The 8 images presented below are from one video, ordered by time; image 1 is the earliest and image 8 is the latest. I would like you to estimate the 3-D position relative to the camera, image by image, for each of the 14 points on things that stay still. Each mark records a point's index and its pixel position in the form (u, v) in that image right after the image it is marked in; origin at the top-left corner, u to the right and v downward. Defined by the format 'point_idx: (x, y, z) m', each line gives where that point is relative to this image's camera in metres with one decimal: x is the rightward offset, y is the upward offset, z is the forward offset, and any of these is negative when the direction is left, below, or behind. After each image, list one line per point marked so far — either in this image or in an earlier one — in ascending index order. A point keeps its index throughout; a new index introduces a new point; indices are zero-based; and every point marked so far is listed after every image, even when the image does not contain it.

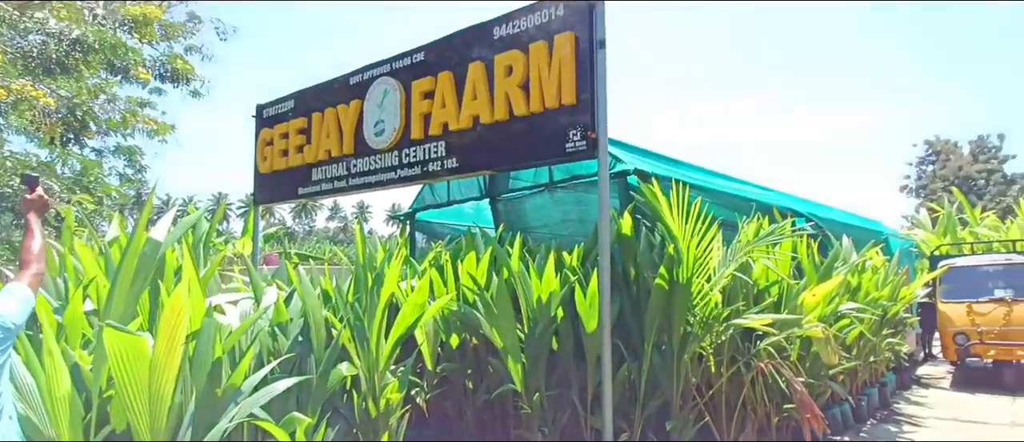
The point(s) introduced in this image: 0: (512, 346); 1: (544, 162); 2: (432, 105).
0: (0.0, -1.1, +4.6) m
1: (+0.3, +0.6, +4.8) m
2: (-0.8, +1.2, +5.7) m
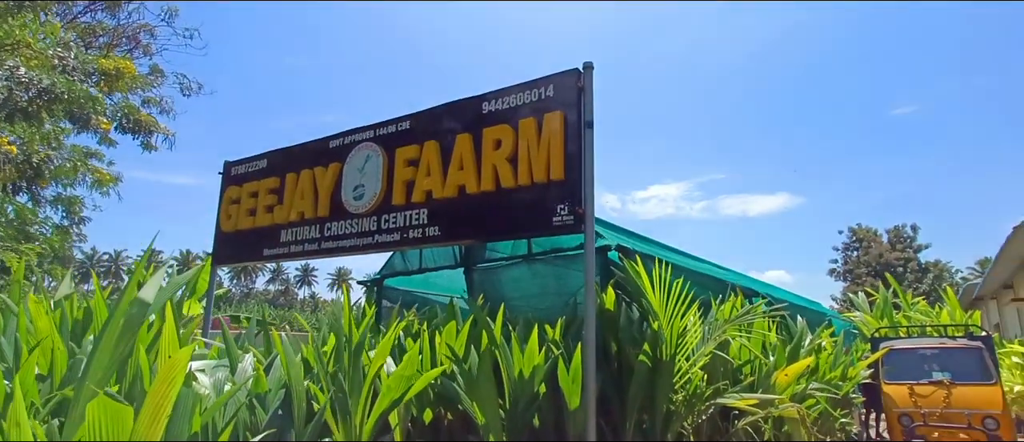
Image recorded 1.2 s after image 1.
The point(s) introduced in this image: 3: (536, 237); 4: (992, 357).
0: (-0.2, -1.7, +4.4) m
1: (+0.2, -0.1, +4.9) m
2: (-1.0, +0.5, +5.8) m
3: (+0.2, -0.2, +4.9) m
4: (+8.5, -2.4, +9.7) m
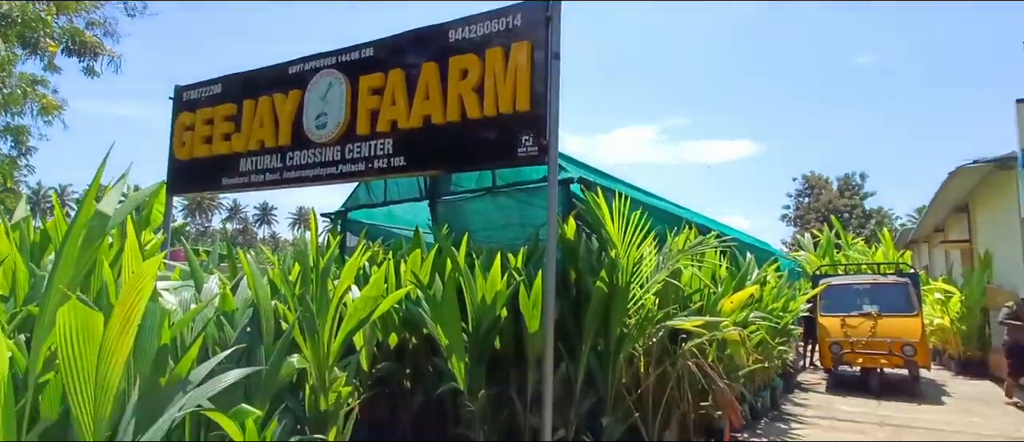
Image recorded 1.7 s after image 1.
0: (-0.5, -1.1, +4.7) m
1: (-0.2, +0.5, +5.0) m
2: (-1.4, +1.3, +5.7) m
3: (-0.1, +0.5, +5.0) m
4: (+7.8, -1.4, +10.5) m
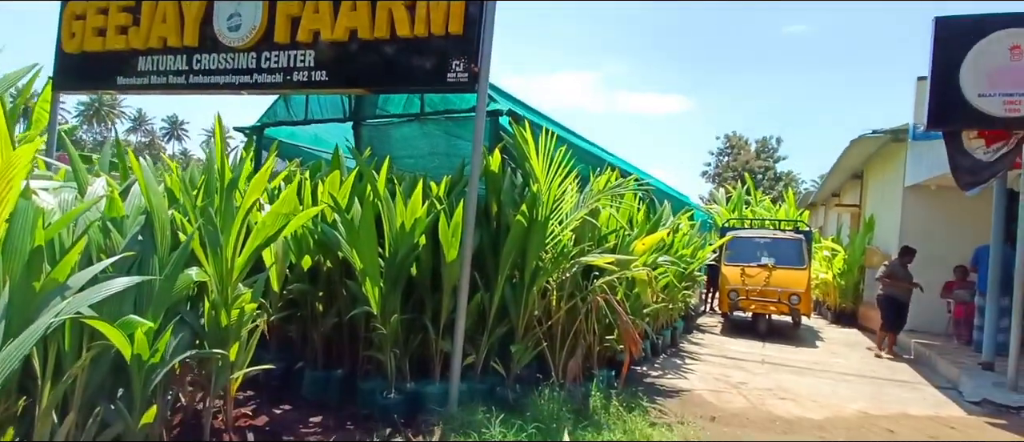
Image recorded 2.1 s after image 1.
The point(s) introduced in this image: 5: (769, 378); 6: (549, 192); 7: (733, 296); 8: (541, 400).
0: (-1.2, -0.4, +4.6) m
1: (-0.8, +1.2, +4.8) m
2: (-2.1, +2.1, +5.3) m
3: (-0.7, +1.1, +4.8) m
4: (+6.3, -0.5, +11.5) m
5: (+3.5, -2.1, +7.3) m
6: (+0.3, +0.3, +4.8) m
7: (+4.4, -1.5, +10.6) m
8: (+0.2, -1.6, +4.7) m
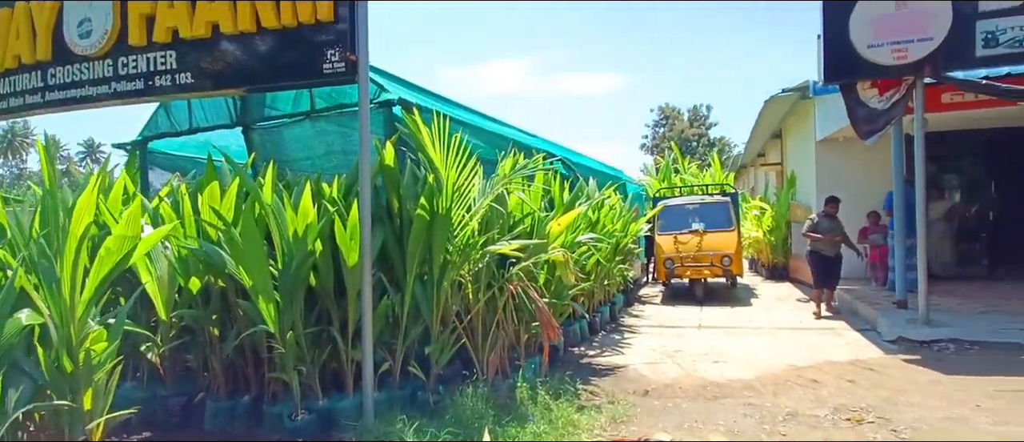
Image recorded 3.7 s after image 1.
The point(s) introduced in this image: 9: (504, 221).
0: (-2.0, -0.5, +4.2) m
1: (-1.7, +1.1, +4.4) m
2: (-3.1, +1.9, +4.7) m
3: (-1.7, +1.1, +4.5) m
4: (+4.8, +0.3, +11.7) m
5: (+2.6, -1.7, +7.4) m
6: (-0.5, +0.3, +4.6) m
7: (+3.1, -0.9, +10.7) m
8: (-0.4, -1.5, +4.5) m
9: (-0.1, 0.0, +5.1) m
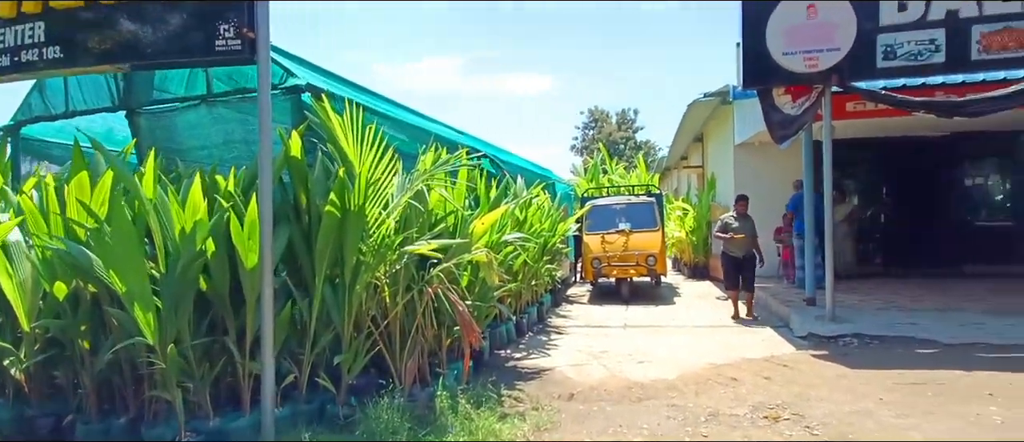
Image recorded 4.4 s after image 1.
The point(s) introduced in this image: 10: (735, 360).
0: (-2.6, -0.5, +3.7) m
1: (-2.3, +1.2, +3.9) m
2: (-3.7, +1.9, +4.0) m
3: (-2.3, +1.1, +3.9) m
4: (+3.3, +0.3, +12.0) m
5: (+1.6, -1.7, +7.4) m
6: (-1.2, +0.4, +4.2) m
7: (+1.7, -0.9, +10.8) m
8: (-1.1, -1.5, +4.2) m
9: (-0.8, 0.0, +4.8) m
10: (+2.6, -1.6, +6.3) m
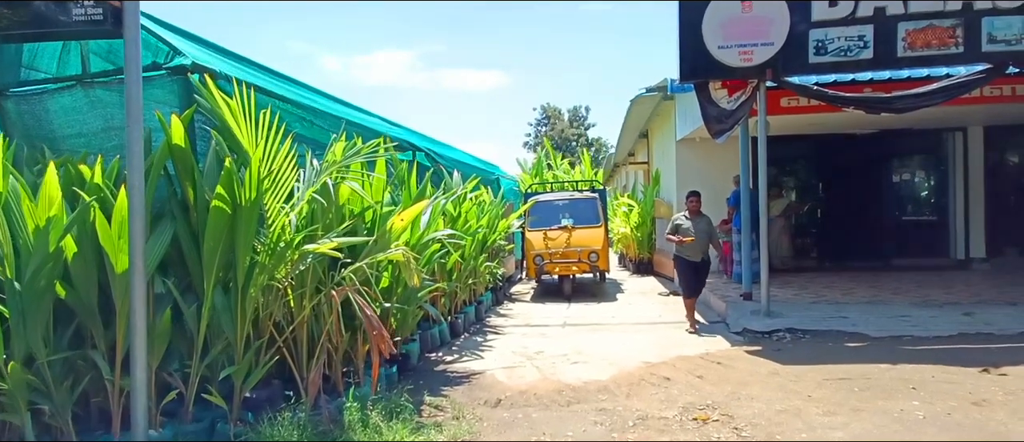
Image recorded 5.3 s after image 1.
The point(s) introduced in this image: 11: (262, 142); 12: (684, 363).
0: (-3.1, -0.5, +3.1) m
1: (-2.9, +1.2, +3.4) m
2: (-4.3, +1.9, +3.4) m
3: (-2.9, +1.1, +3.4) m
4: (+2.0, +0.4, +11.9) m
5: (+0.7, -1.6, +7.2) m
6: (-1.8, +0.4, +3.8) m
7: (+0.5, -0.8, +10.5) m
8: (-1.7, -1.4, +3.7) m
9: (-1.5, 0.0, +4.4) m
10: (+1.8, -1.6, +6.2) m
11: (-1.8, +0.6, +3.9) m
12: (+1.9, -1.6, +6.0) m
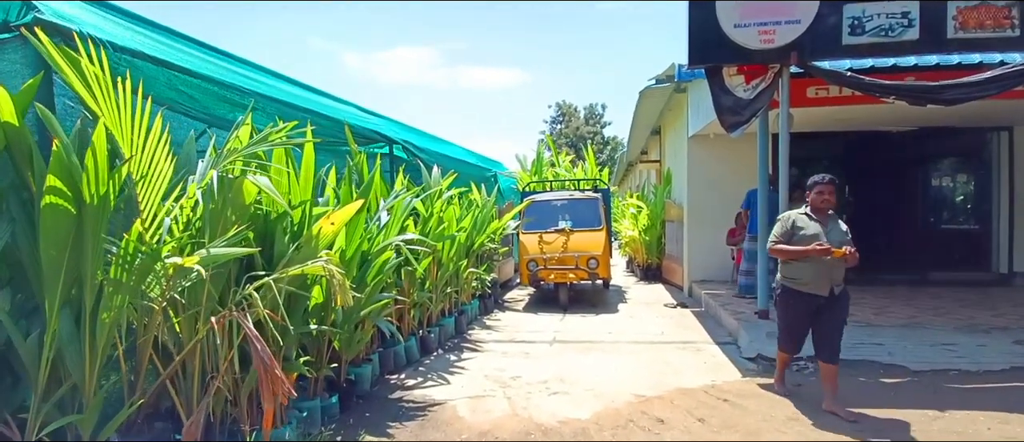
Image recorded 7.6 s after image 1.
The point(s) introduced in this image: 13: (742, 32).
0: (-3.5, -0.5, +2.3) m
1: (-3.3, +1.2, +2.5) m
2: (-4.7, +2.0, +2.6) m
3: (-3.2, +1.1, +2.6) m
4: (+1.9, +0.3, +10.9) m
5: (+0.4, -1.7, +6.3) m
6: (-2.1, +0.4, +2.9) m
7: (+0.4, -0.8, +9.6) m
8: (-2.1, -1.5, +2.9) m
9: (-1.8, 0.0, +3.5) m
10: (+1.5, -1.6, +5.2) m
11: (-2.1, +0.5, +3.0) m
12: (+1.6, -1.6, +5.0) m
13: (+2.5, +2.1, +5.9) m
